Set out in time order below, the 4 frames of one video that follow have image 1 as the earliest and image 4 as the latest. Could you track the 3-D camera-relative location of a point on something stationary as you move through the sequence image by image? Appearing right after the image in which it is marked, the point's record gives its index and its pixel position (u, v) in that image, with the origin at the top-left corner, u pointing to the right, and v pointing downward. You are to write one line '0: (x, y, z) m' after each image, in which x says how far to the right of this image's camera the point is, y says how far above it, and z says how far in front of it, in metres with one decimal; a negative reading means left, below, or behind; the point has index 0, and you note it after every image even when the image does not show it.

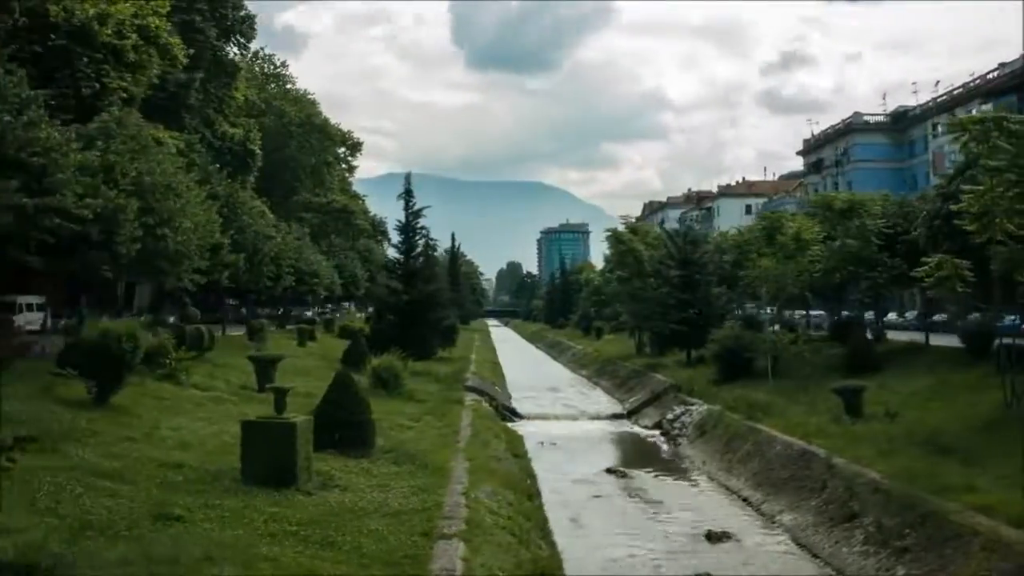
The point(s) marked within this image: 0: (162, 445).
0: (-4.6, -2.1, +13.0) m
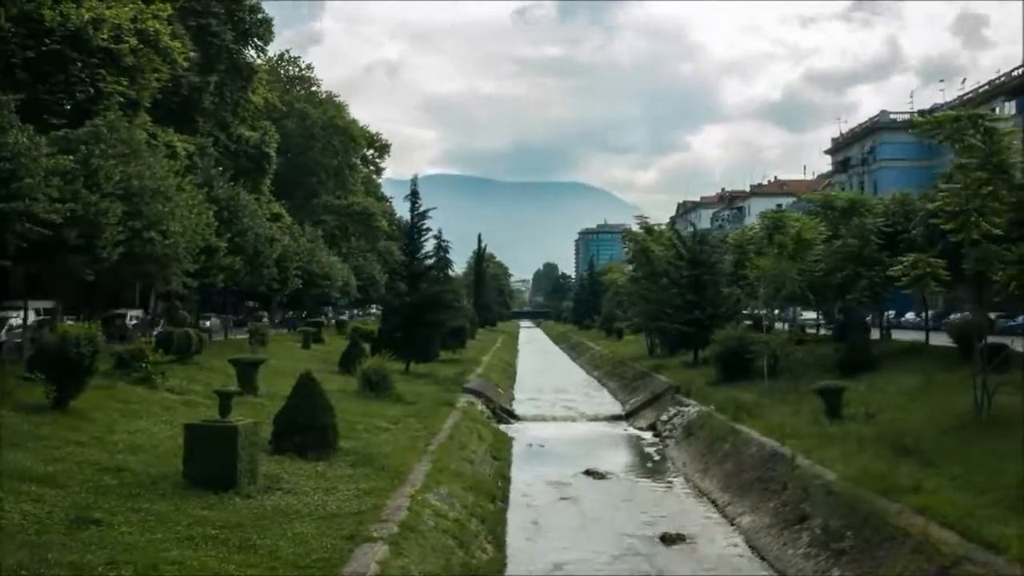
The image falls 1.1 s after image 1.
0: (-5.3, -2.1, +13.1) m
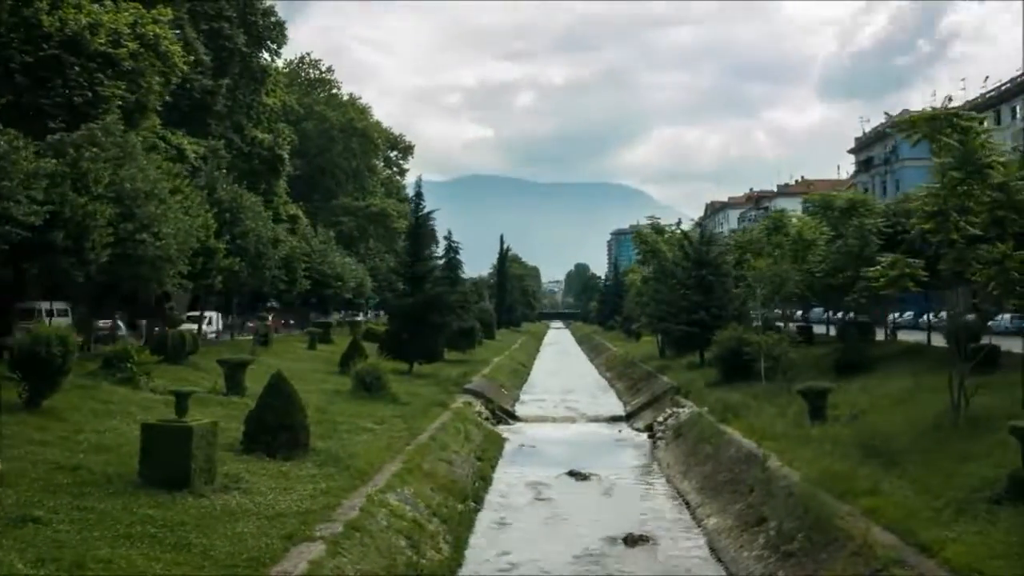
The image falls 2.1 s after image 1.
0: (-5.8, -2.1, +13.3) m
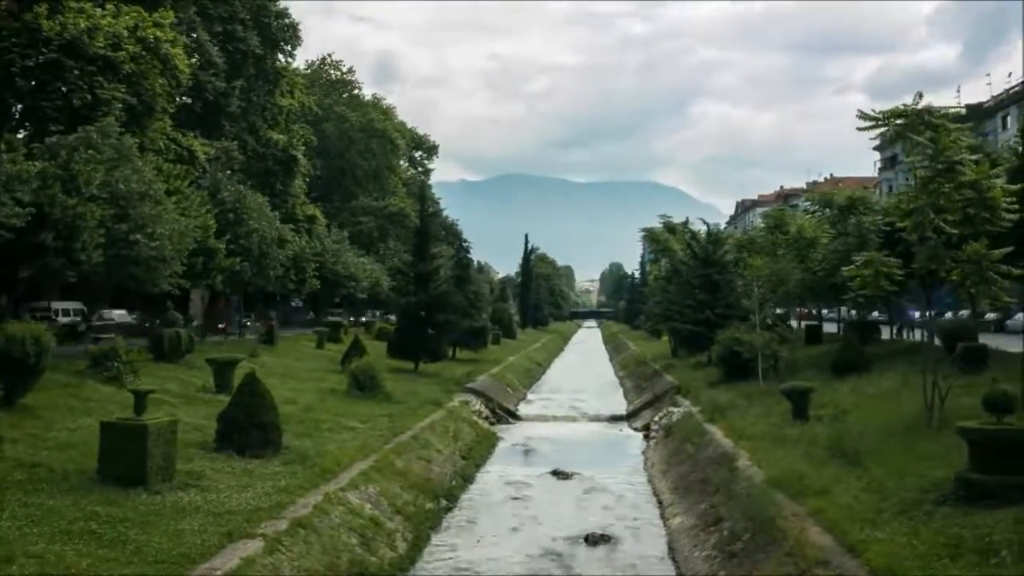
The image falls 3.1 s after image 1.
0: (-6.4, -2.1, +13.5) m
